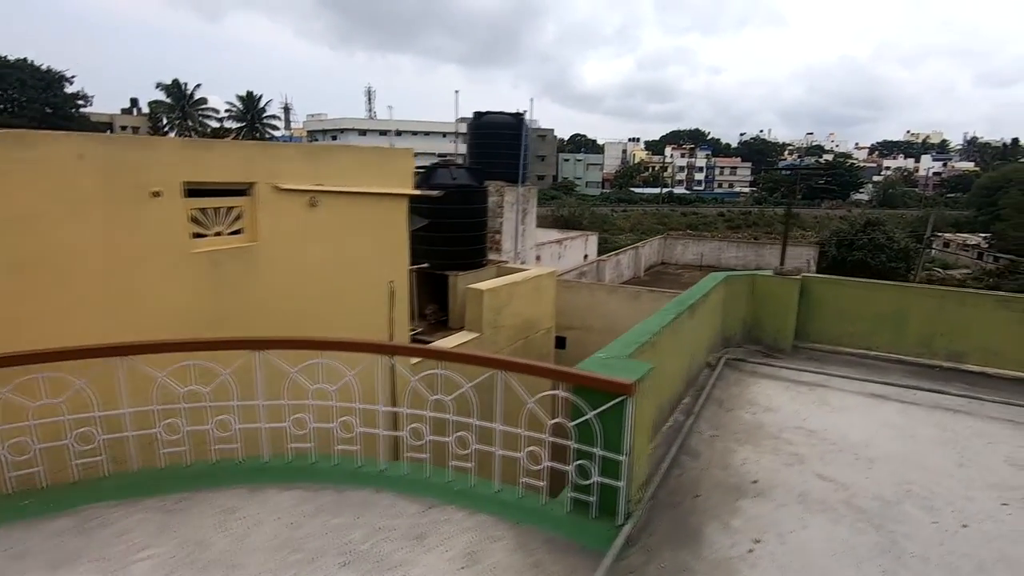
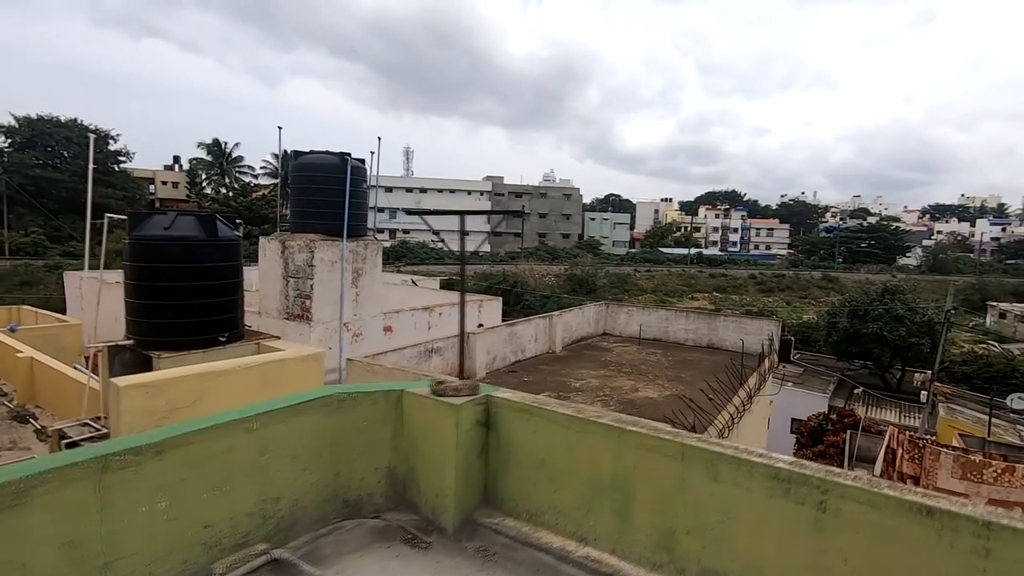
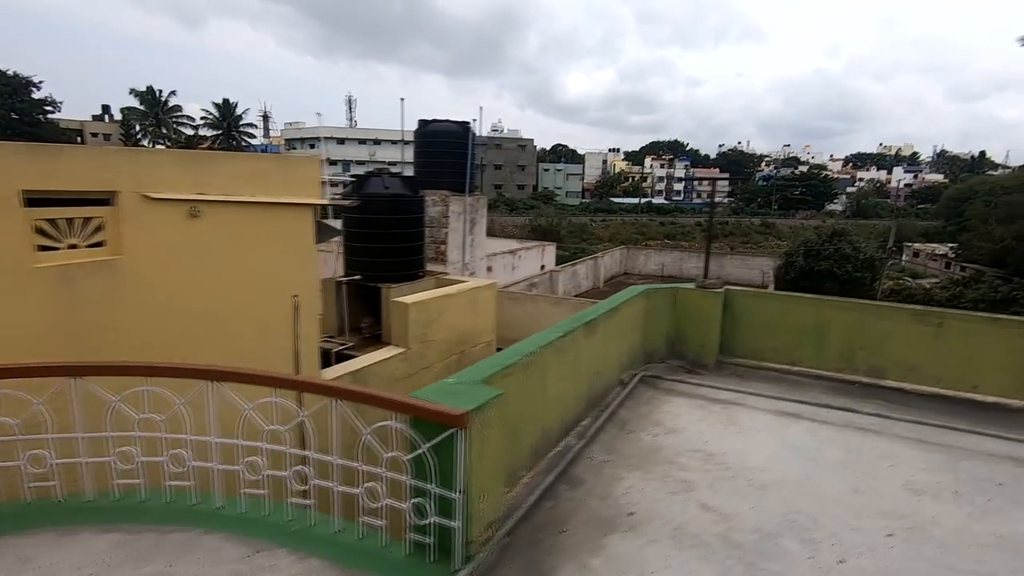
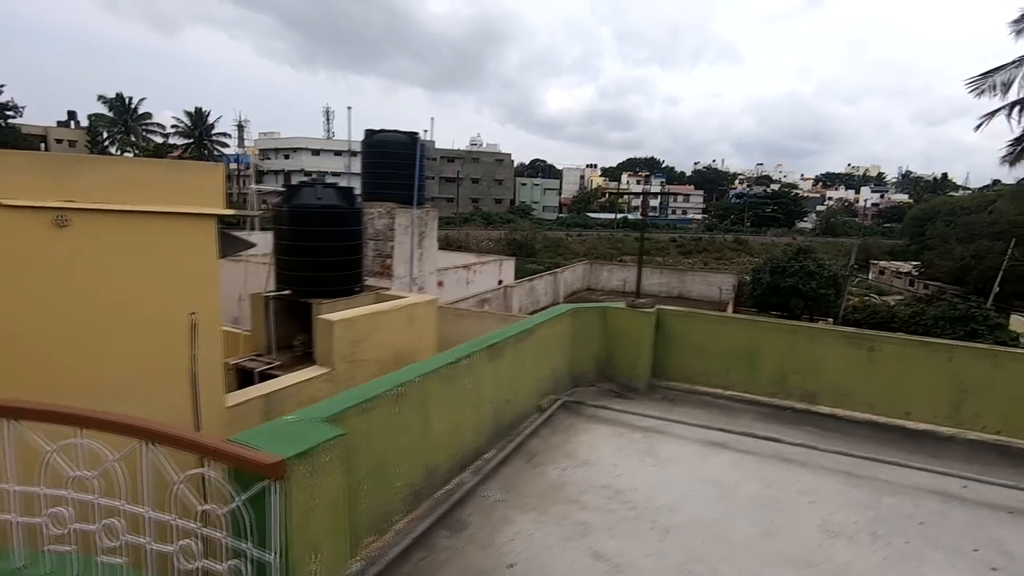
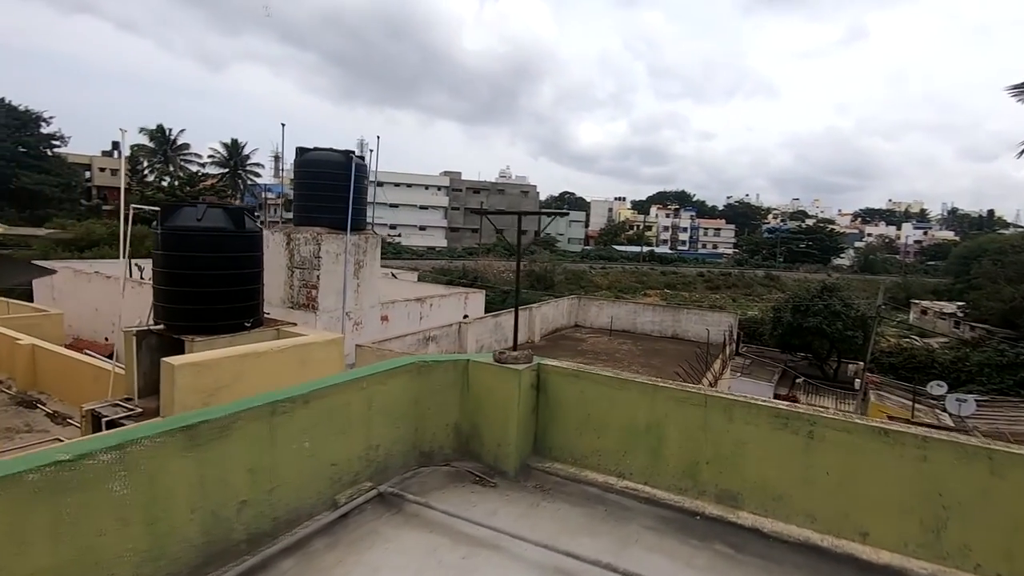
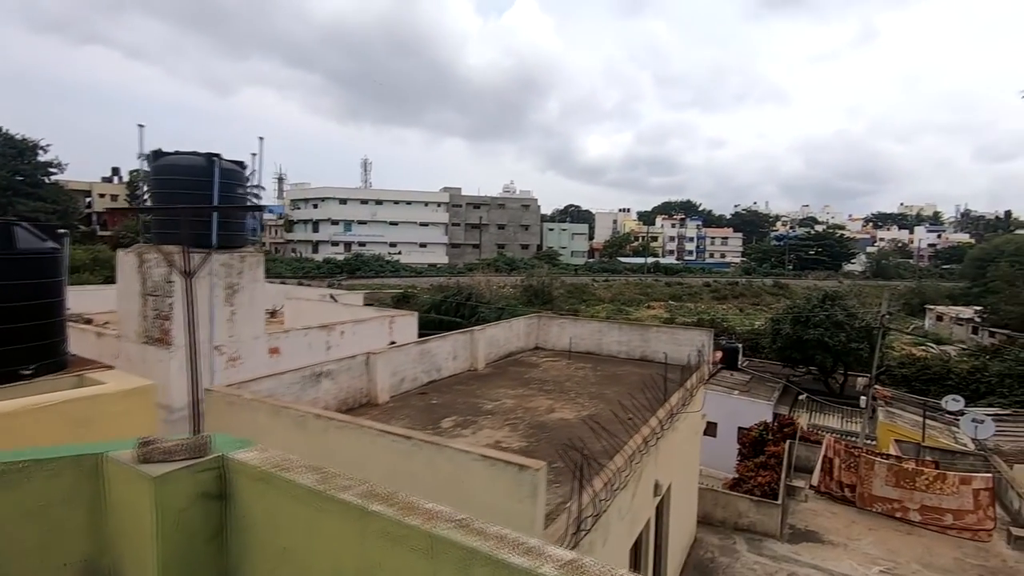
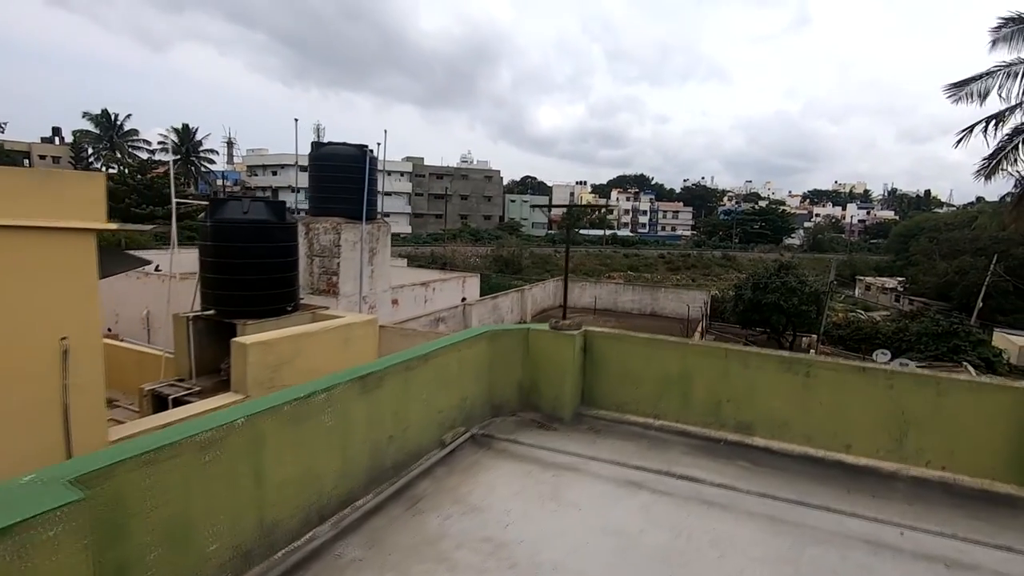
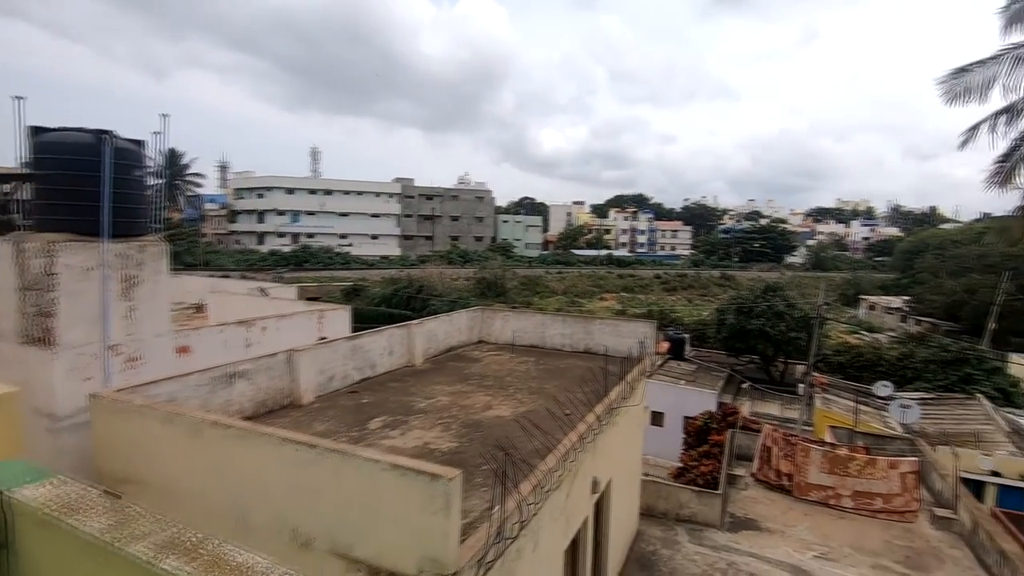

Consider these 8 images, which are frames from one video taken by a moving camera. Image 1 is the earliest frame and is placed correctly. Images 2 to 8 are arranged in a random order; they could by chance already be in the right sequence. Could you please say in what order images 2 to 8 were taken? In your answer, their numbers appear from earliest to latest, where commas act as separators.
3, 4, 7, 5, 2, 6, 8
